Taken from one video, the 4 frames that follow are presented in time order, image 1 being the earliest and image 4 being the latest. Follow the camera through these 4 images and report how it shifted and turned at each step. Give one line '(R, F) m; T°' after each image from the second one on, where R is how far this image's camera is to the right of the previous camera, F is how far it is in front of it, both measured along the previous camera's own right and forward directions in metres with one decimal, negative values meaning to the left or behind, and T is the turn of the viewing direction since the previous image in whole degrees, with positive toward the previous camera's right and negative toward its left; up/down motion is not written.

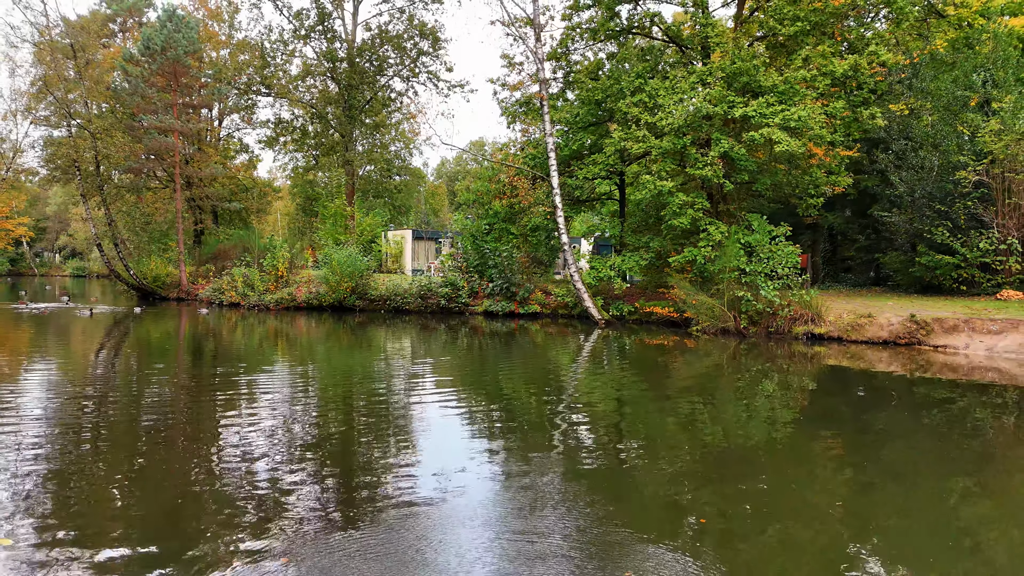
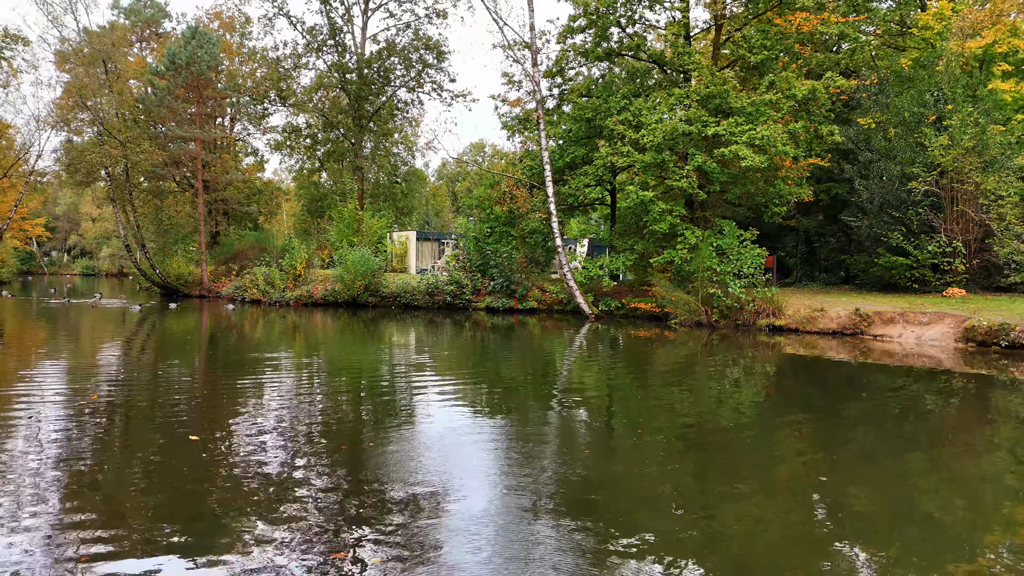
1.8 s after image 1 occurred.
(0.0, -0.7) m; 0°
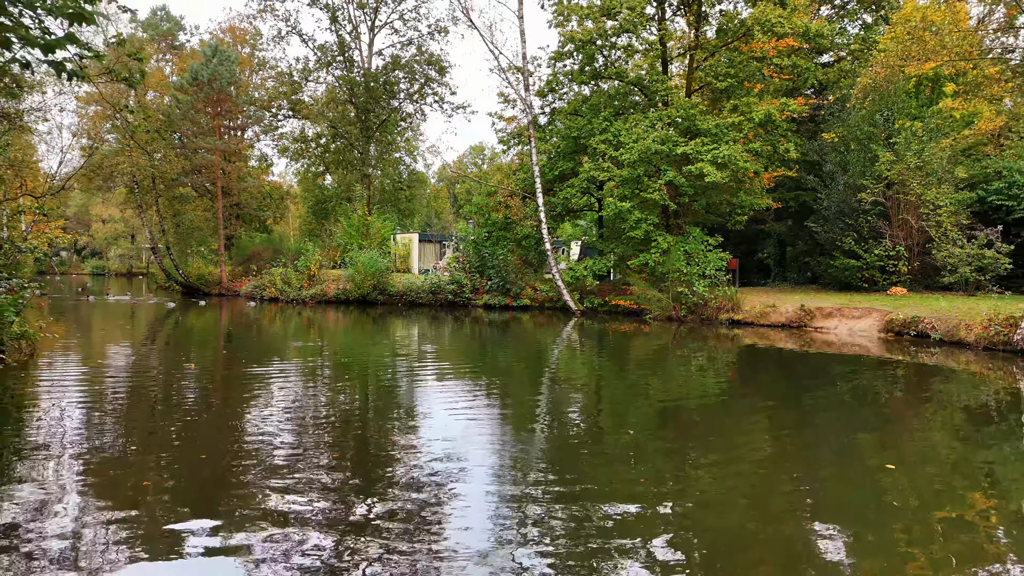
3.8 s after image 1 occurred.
(+0.1, -0.8) m; 0°
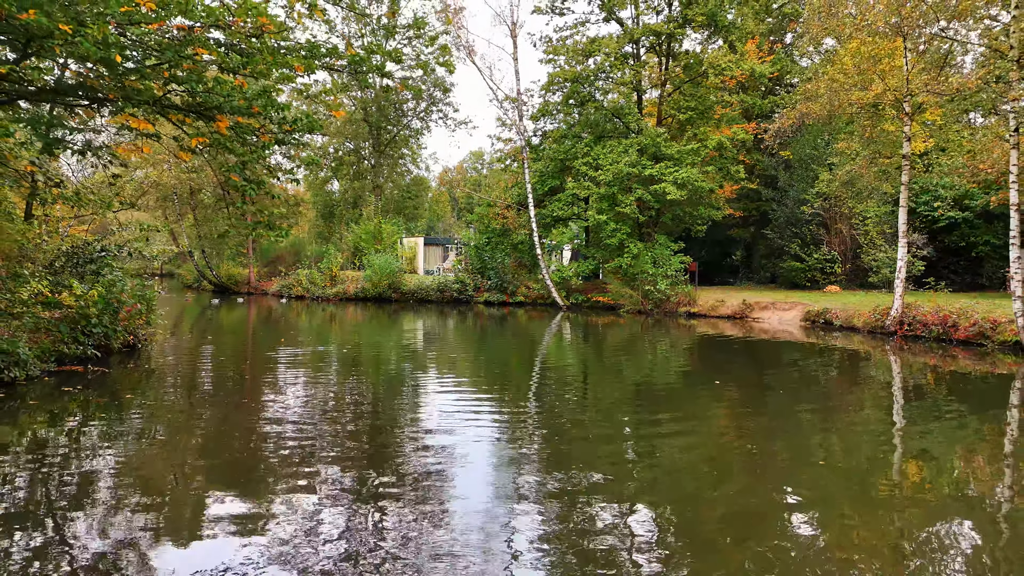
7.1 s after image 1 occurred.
(0.0, -1.3) m; 0°
